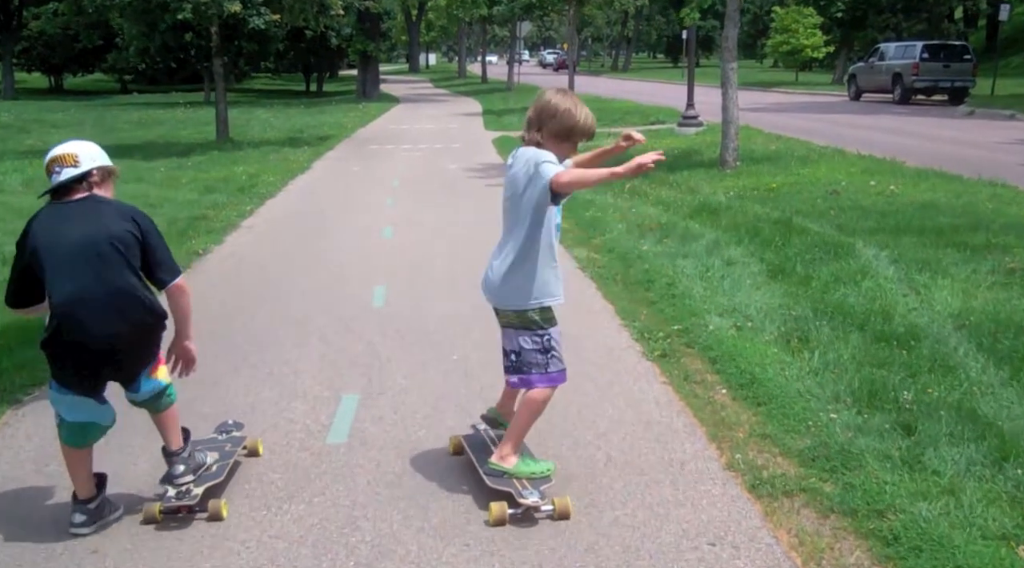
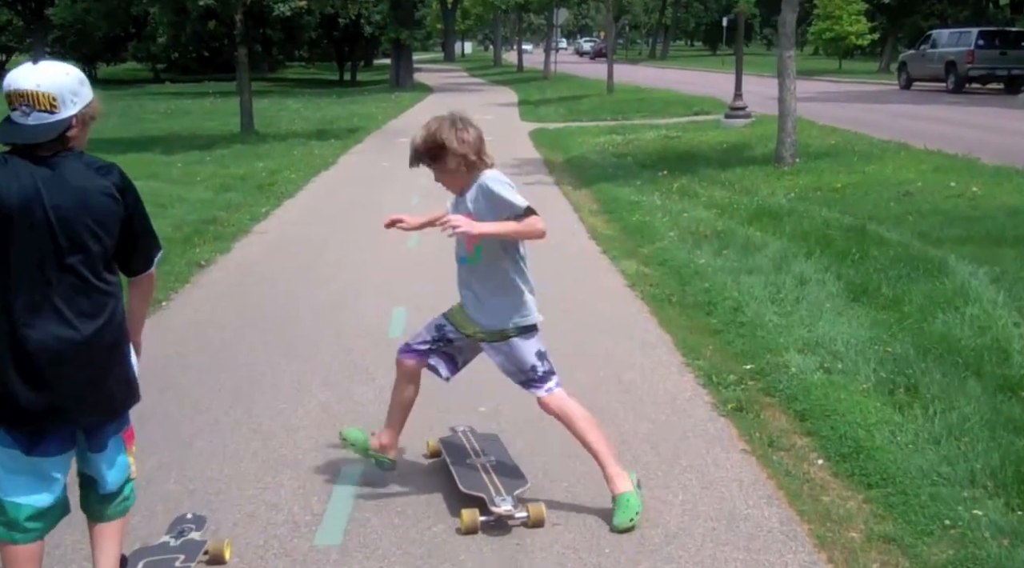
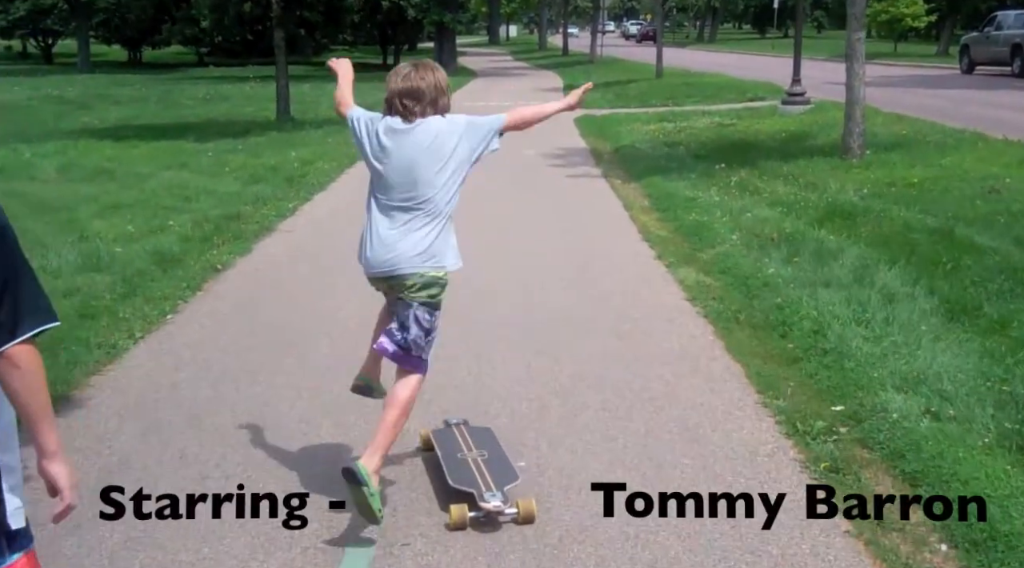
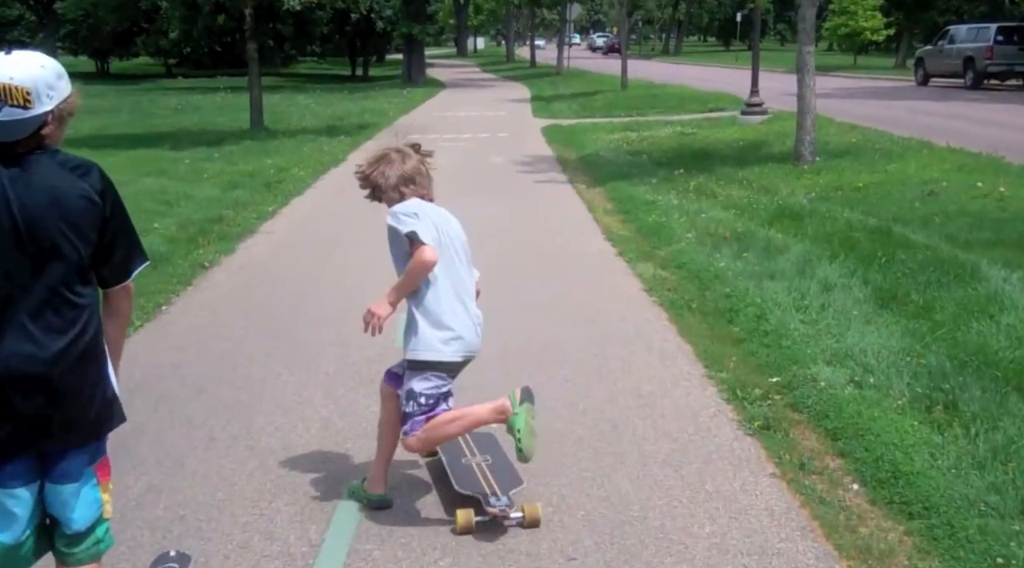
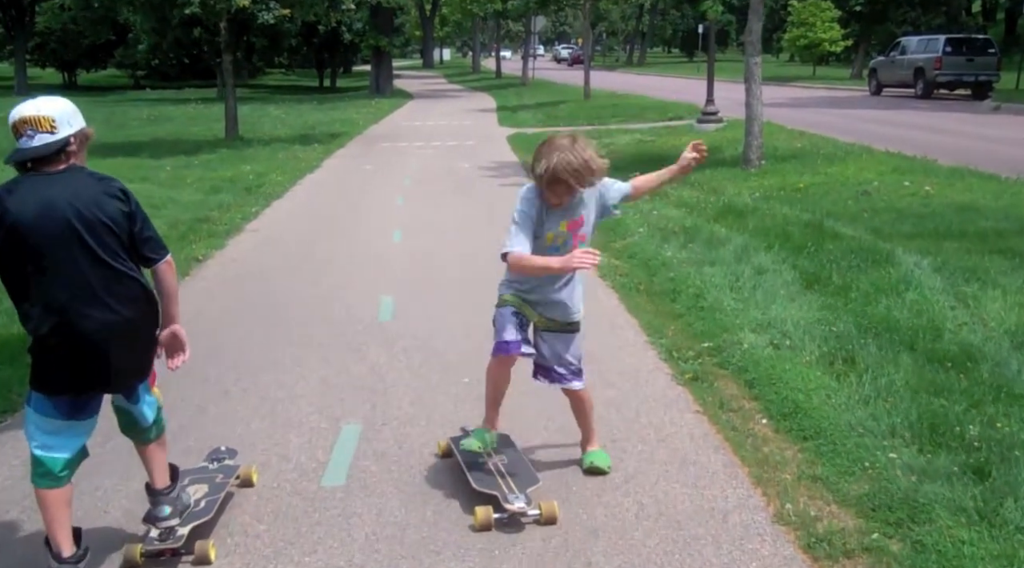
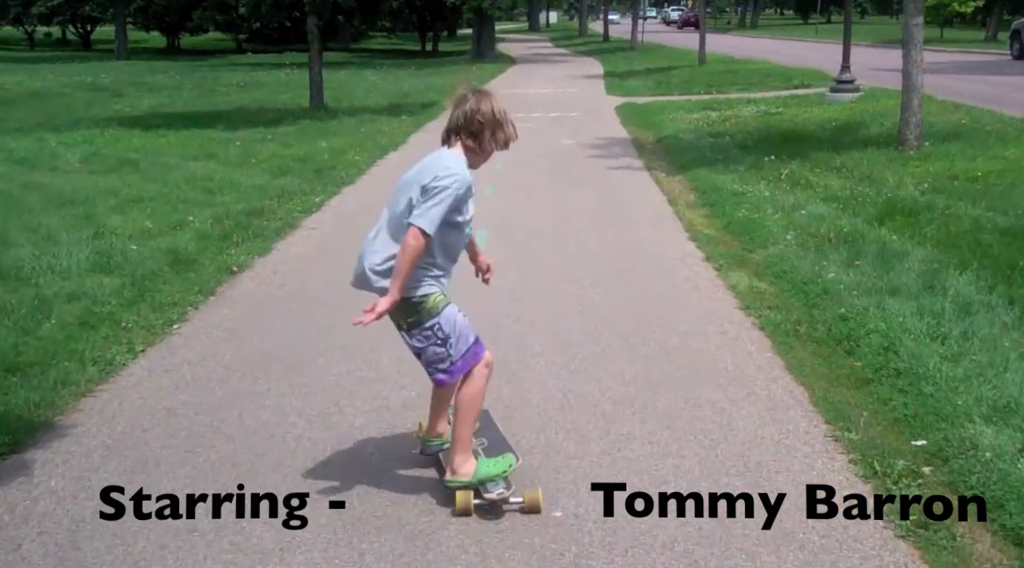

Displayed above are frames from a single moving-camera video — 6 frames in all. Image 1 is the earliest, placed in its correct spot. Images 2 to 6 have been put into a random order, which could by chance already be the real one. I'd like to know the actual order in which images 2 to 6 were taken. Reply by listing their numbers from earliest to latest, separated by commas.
5, 2, 4, 3, 6
